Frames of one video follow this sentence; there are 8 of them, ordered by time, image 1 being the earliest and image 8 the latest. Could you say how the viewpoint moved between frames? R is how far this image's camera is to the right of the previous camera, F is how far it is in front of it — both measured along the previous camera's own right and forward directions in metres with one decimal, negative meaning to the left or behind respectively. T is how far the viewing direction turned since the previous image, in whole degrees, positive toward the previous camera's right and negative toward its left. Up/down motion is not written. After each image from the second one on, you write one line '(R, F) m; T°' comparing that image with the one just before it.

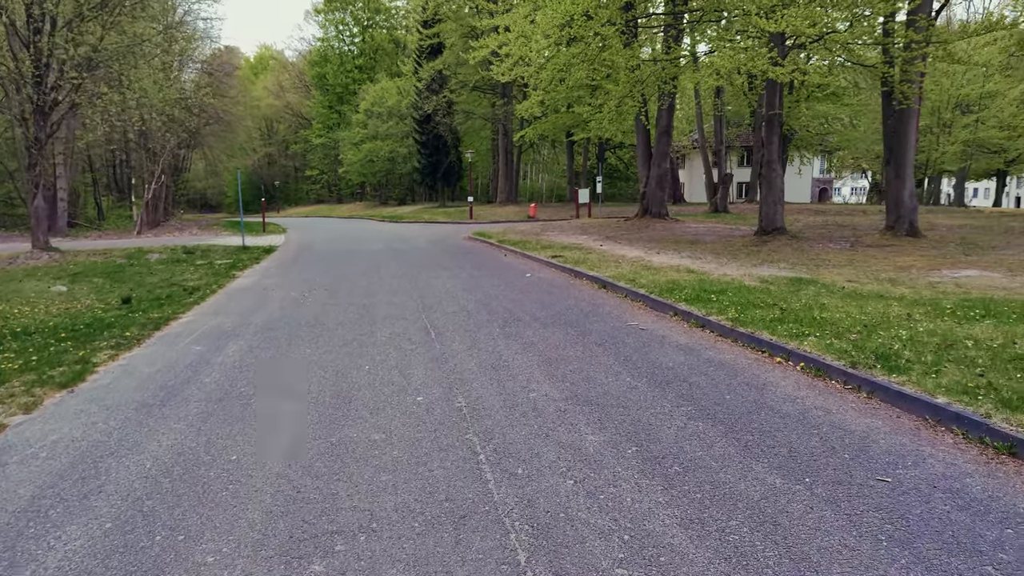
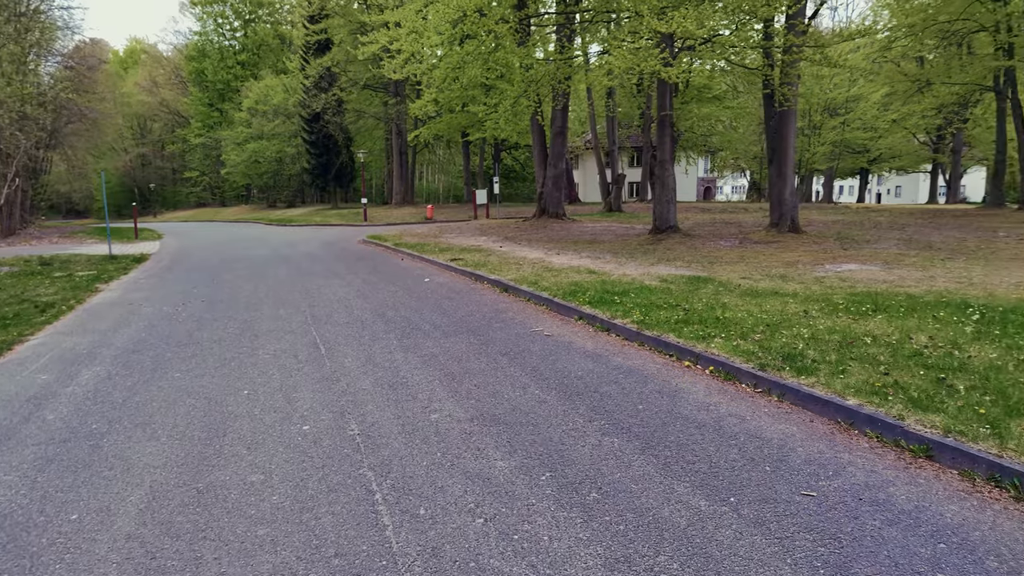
(0.0, +0.4) m; +8°
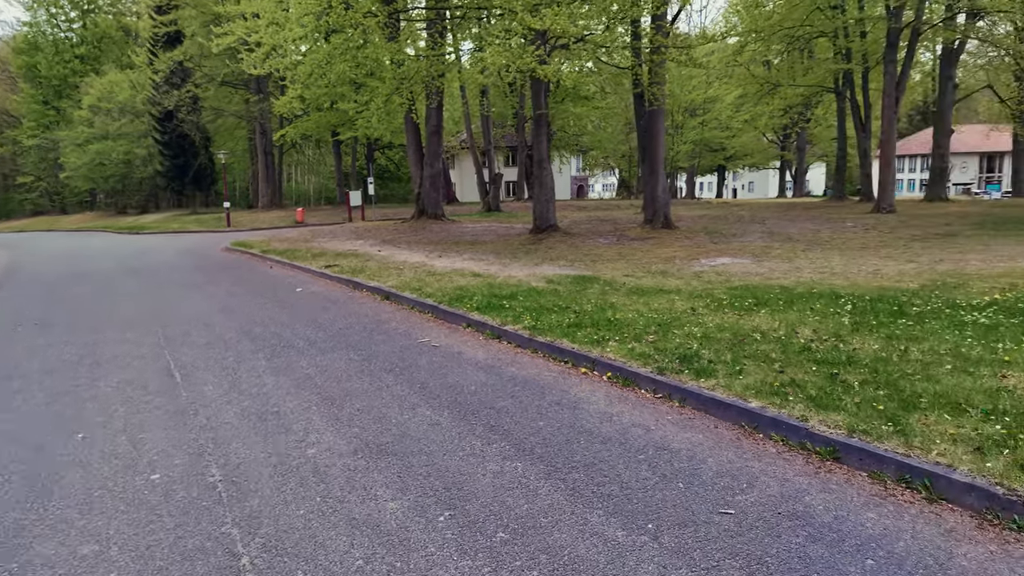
(0.0, +0.4) m; +10°
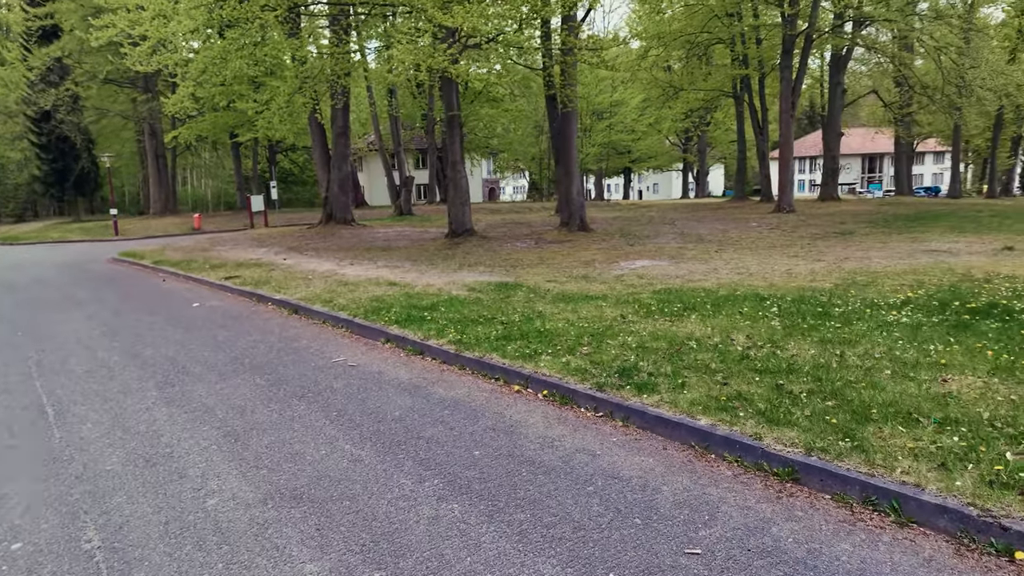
(-0.1, +0.4) m; +7°
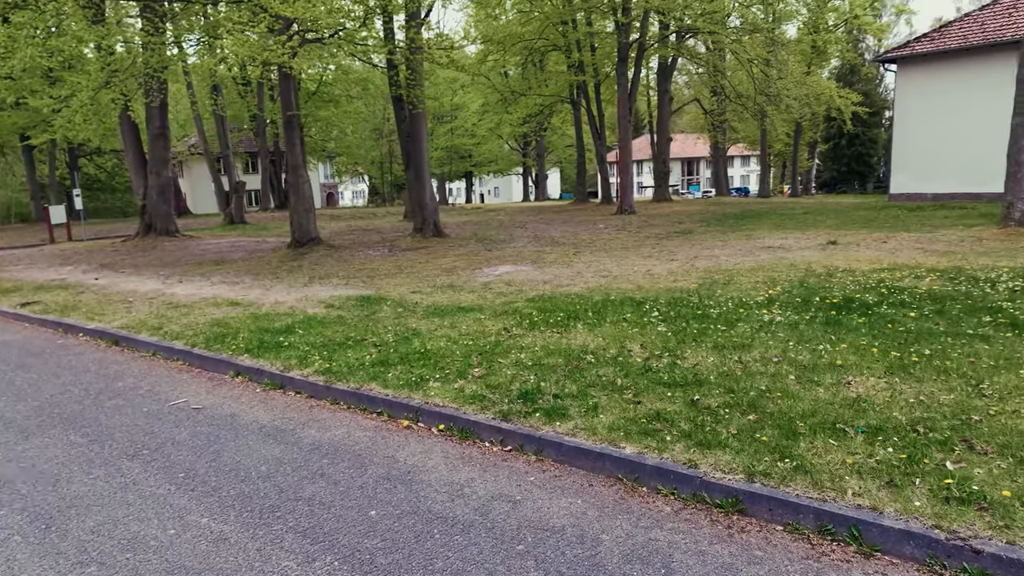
(-0.3, +0.6) m; +13°
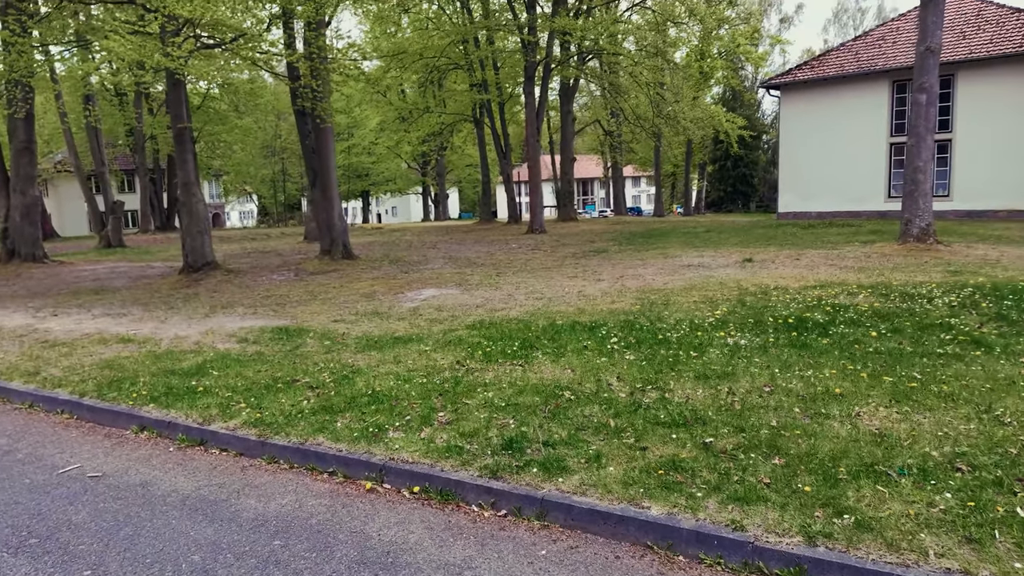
(-0.5, +0.6) m; +8°
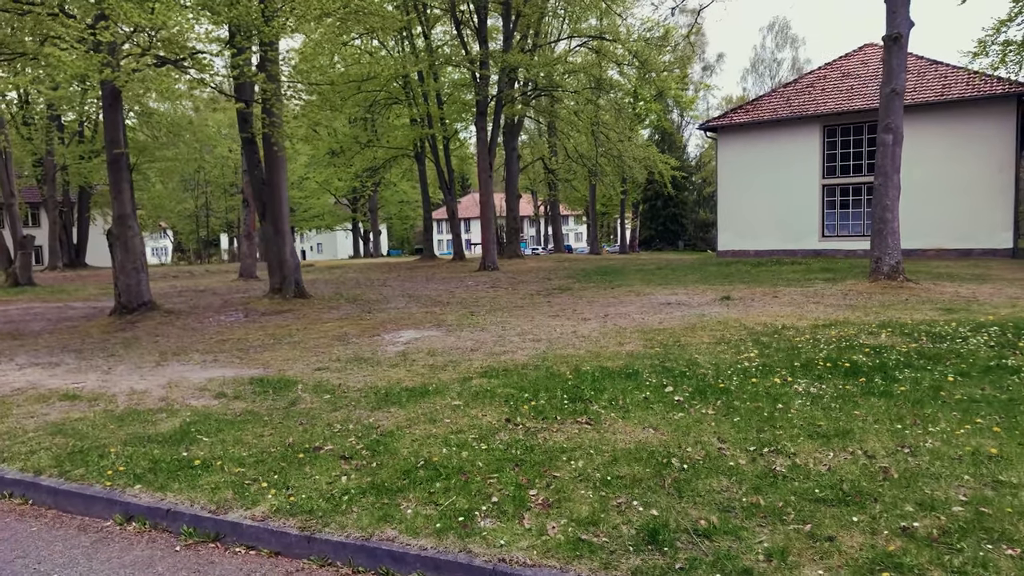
(-1.0, +0.9) m; +6°
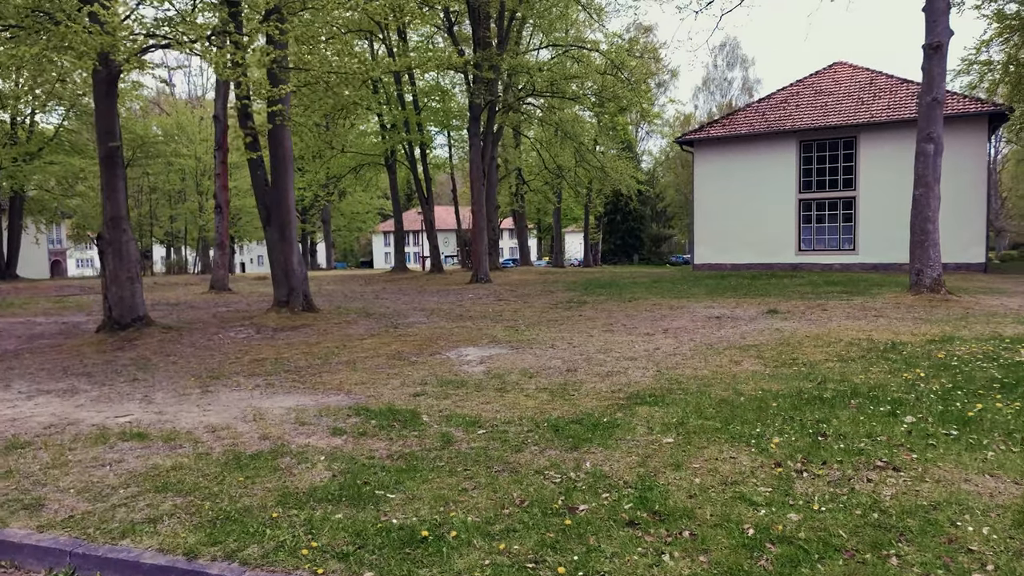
(-1.9, +1.1) m; +5°
